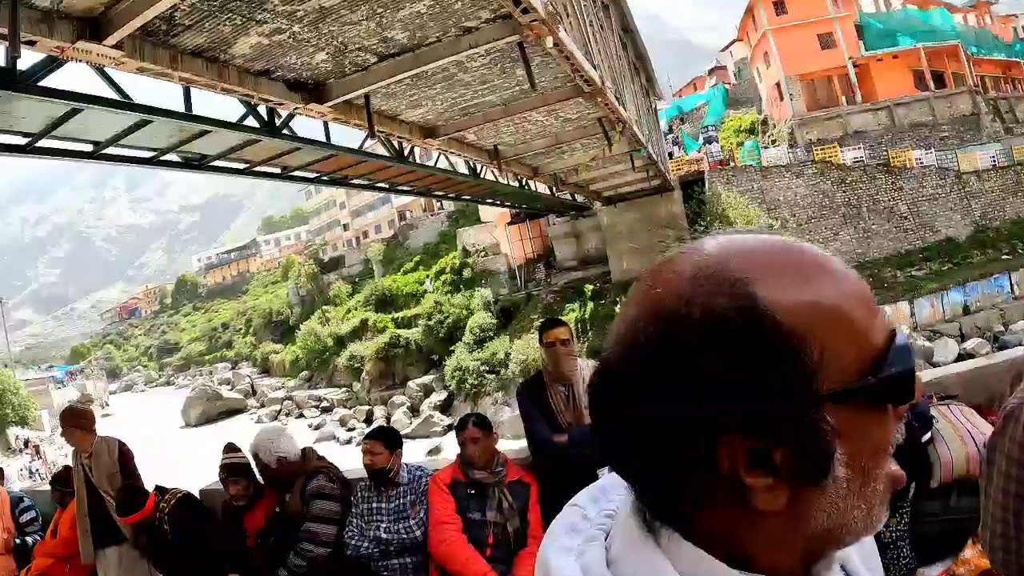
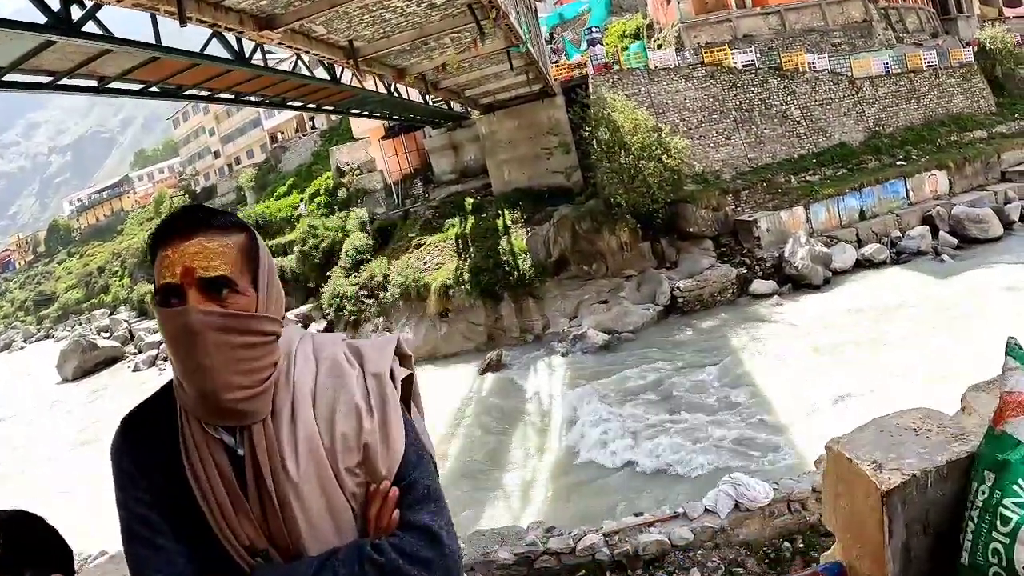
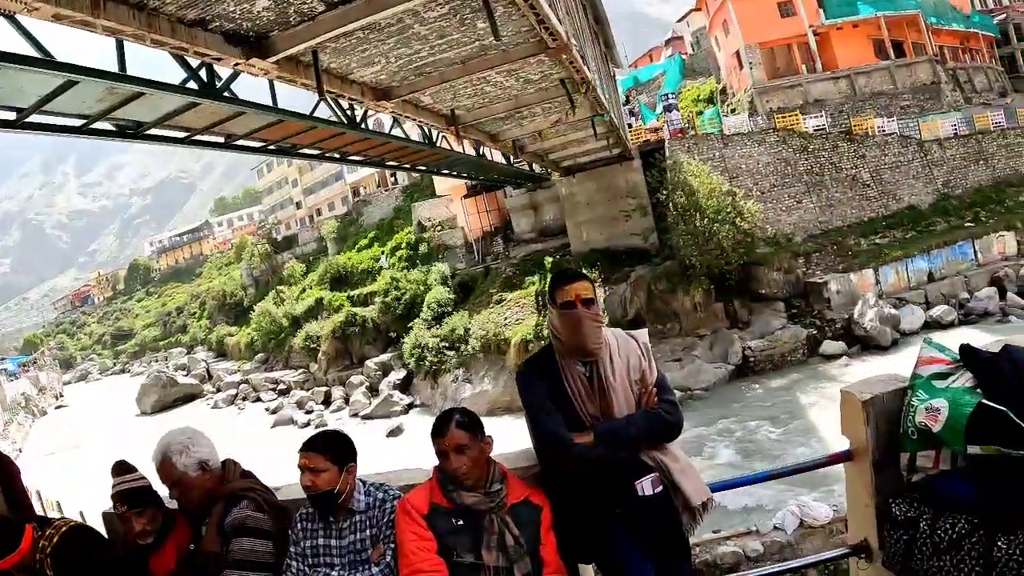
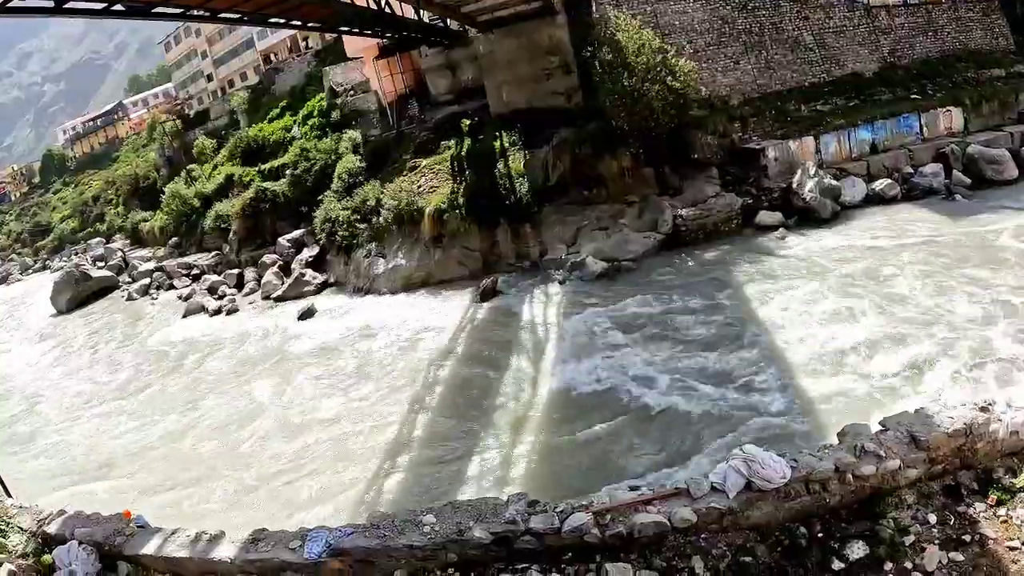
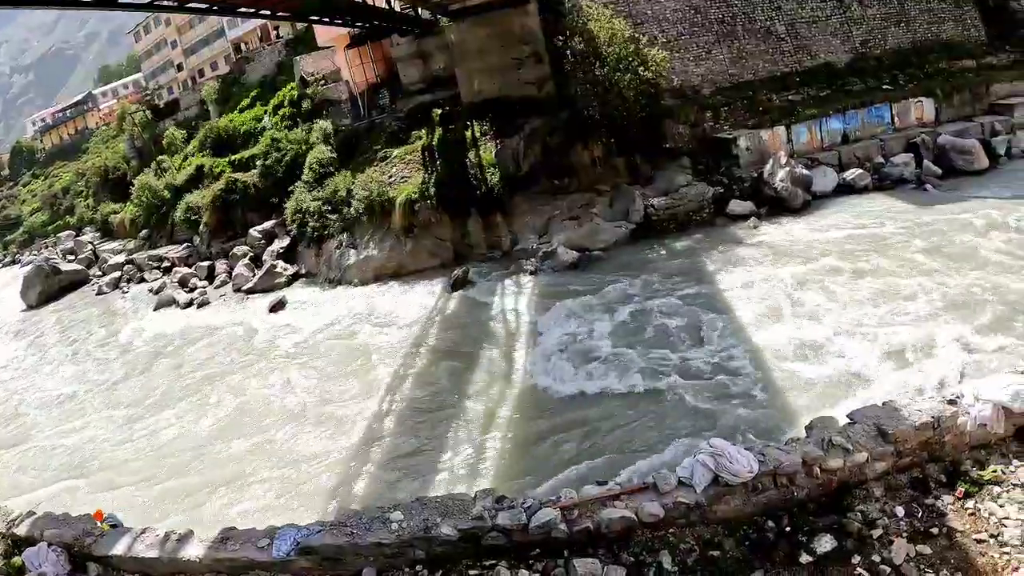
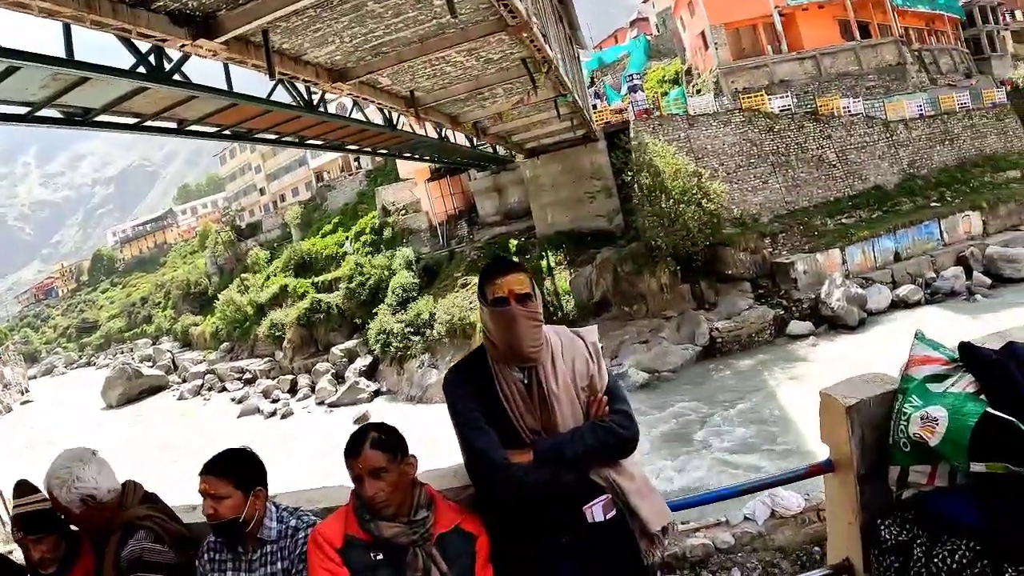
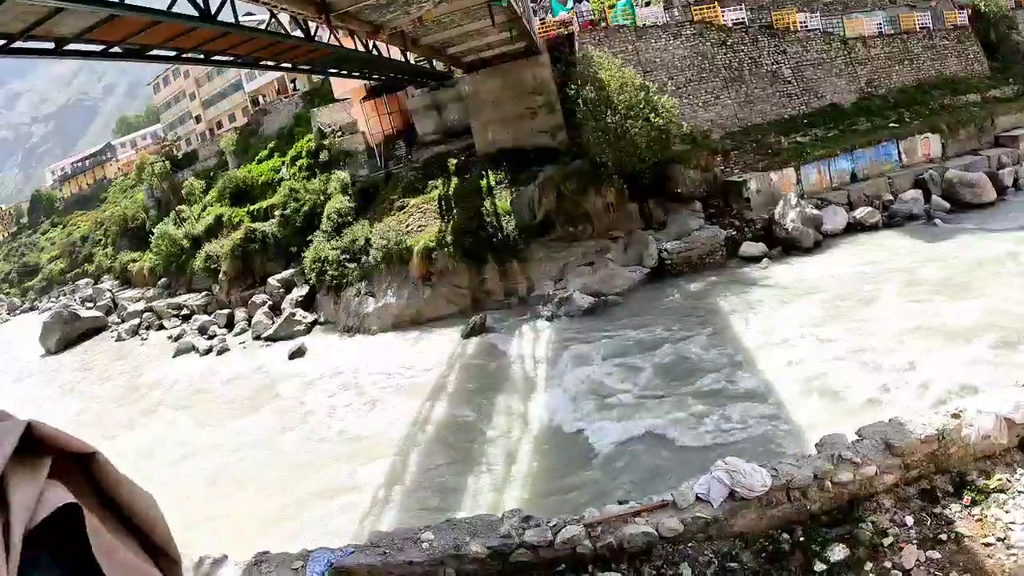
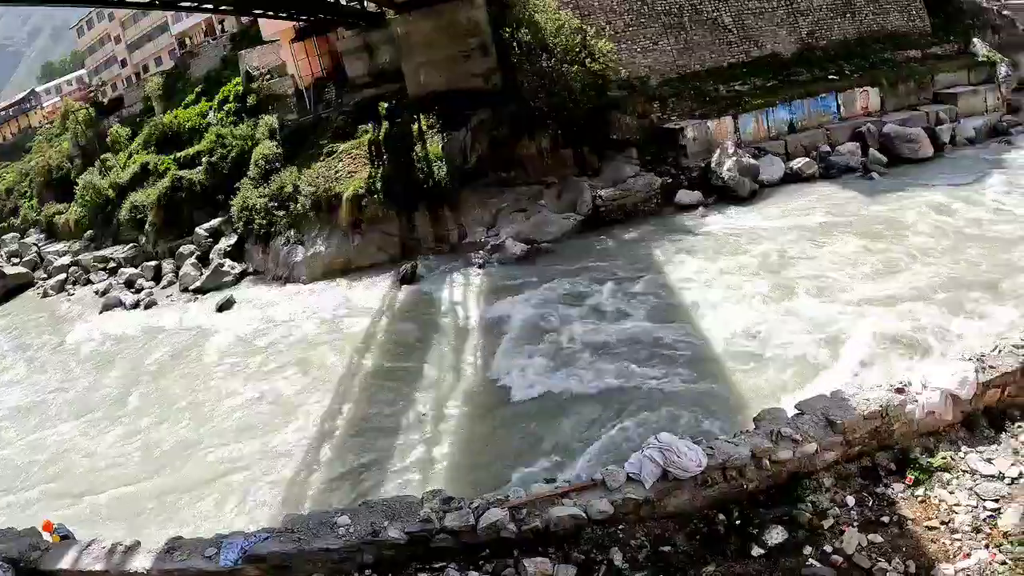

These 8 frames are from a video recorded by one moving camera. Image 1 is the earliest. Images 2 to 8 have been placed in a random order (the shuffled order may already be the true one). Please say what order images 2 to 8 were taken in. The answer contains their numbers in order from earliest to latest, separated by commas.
3, 6, 2, 7, 4, 5, 8
